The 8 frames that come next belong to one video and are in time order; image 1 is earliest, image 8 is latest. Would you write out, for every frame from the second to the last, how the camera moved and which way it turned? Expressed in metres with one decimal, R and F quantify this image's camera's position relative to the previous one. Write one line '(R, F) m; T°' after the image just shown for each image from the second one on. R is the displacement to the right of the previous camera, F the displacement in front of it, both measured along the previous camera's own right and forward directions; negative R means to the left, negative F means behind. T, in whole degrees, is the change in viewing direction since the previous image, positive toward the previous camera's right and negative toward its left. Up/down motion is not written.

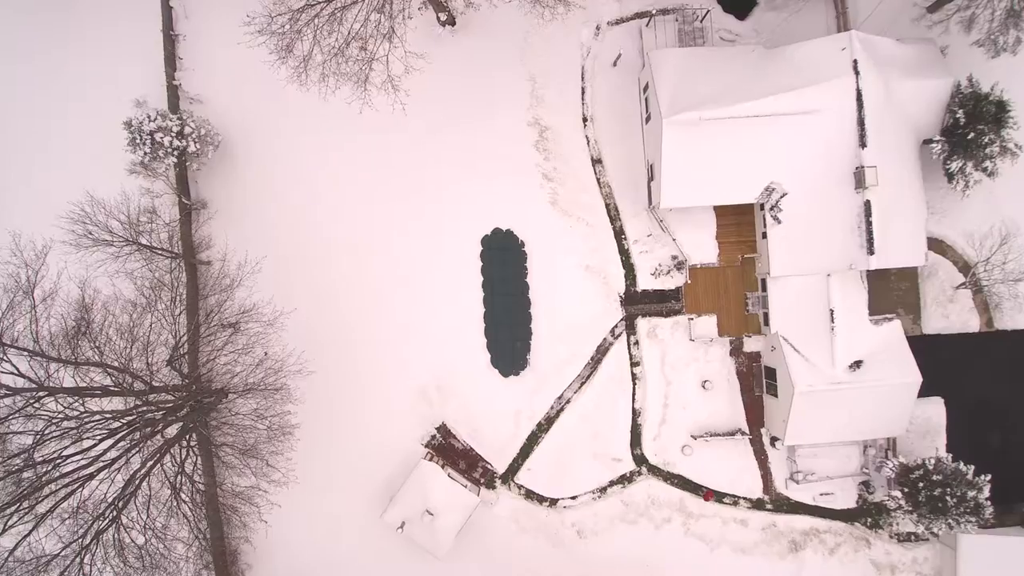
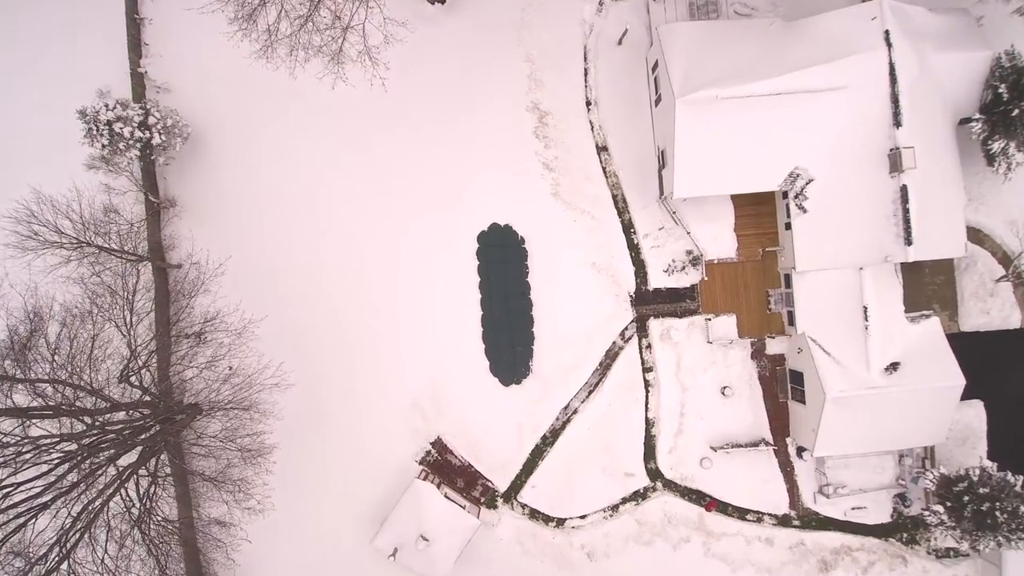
(0.0, +1.9) m; 0°
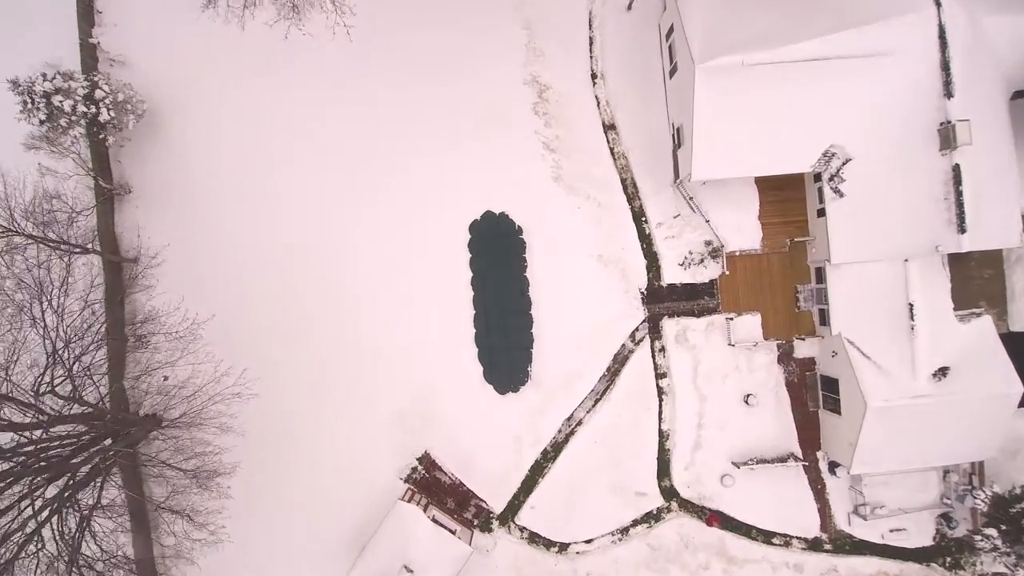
(+0.1, +2.2) m; 0°
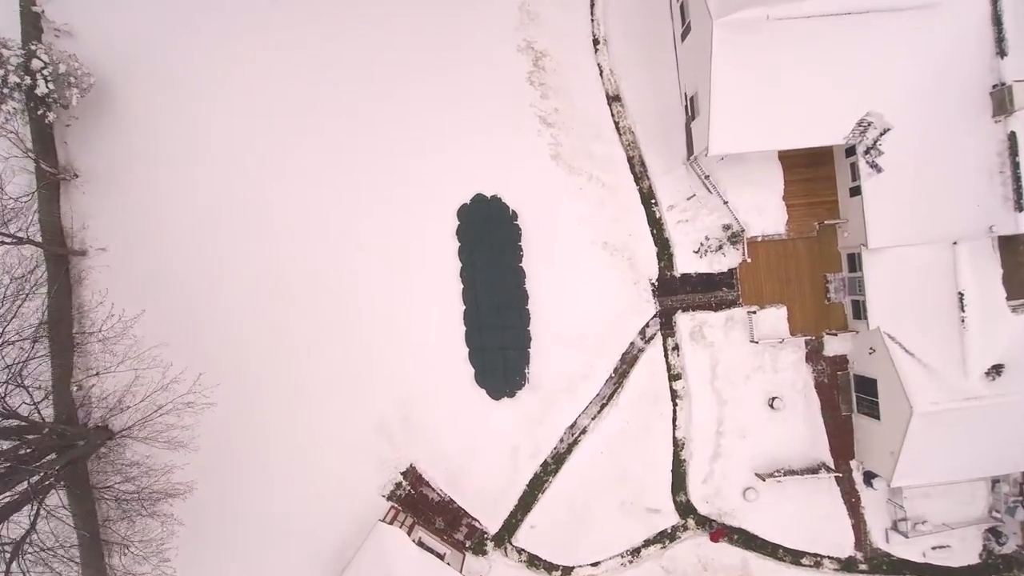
(+0.1, +1.9) m; 0°
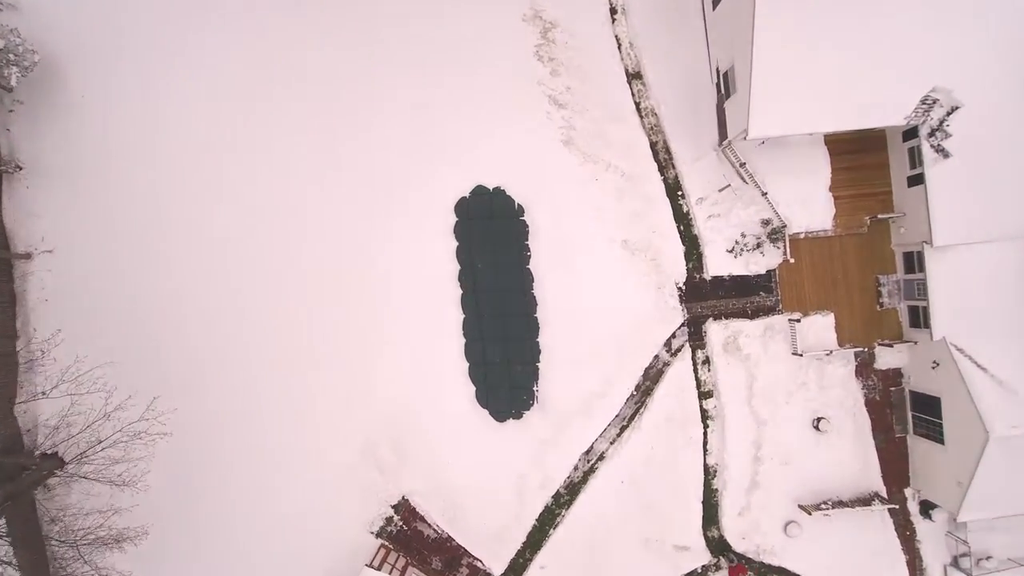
(-0.2, +2.0) m; 0°
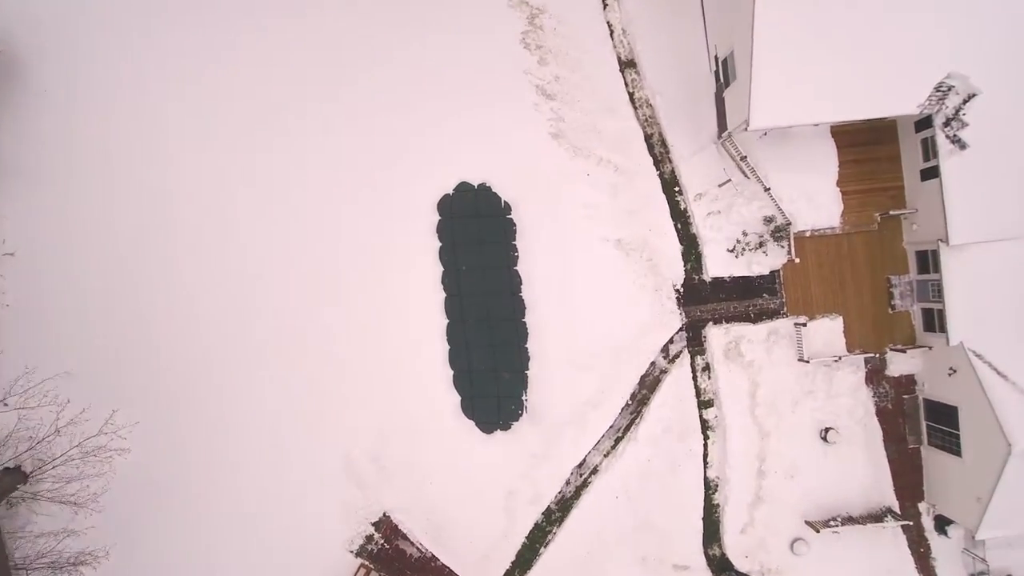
(+0.4, +0.8) m; 0°
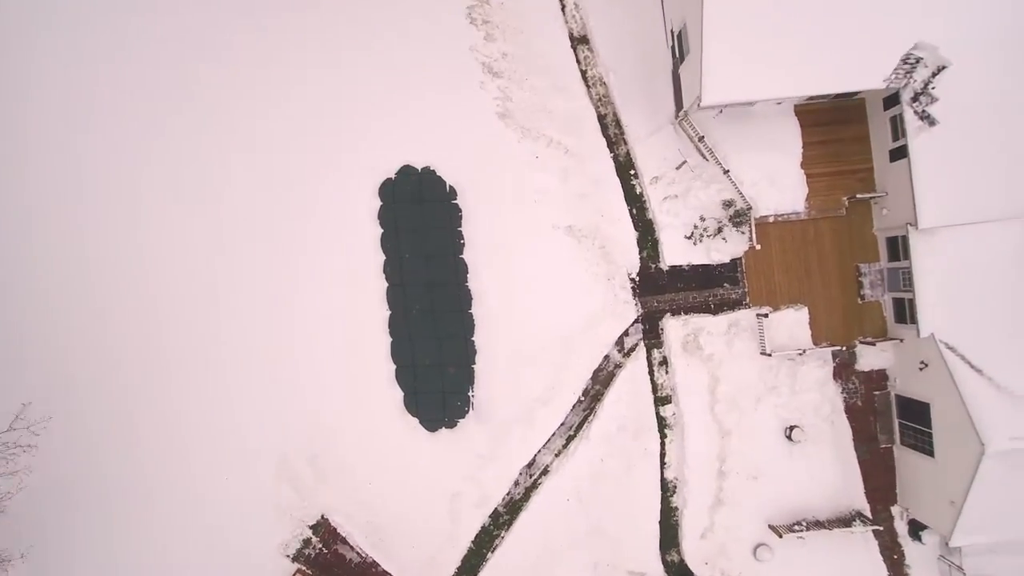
(+1.4, +0.7) m; 0°
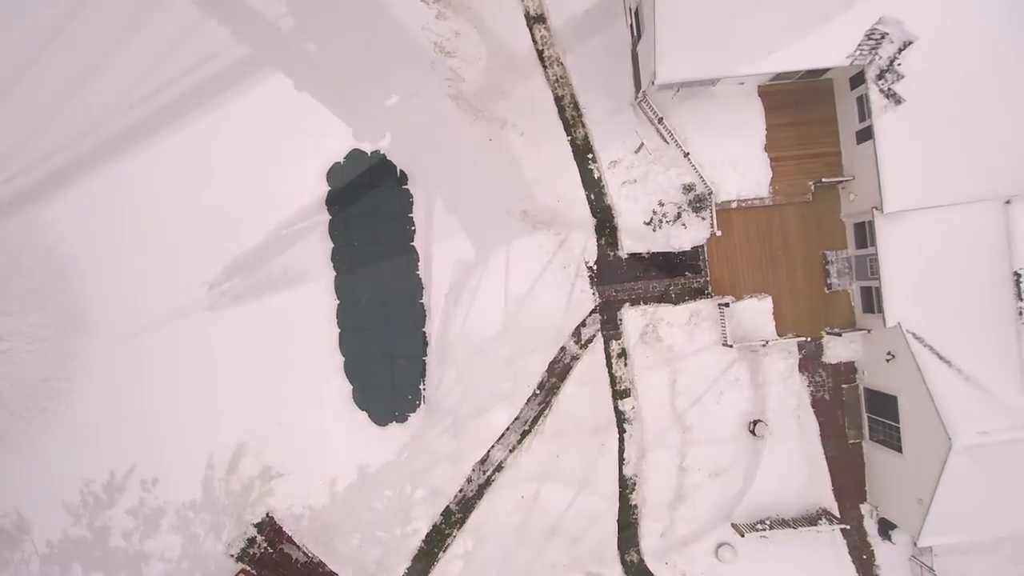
(+1.1, +0.5) m; 0°
